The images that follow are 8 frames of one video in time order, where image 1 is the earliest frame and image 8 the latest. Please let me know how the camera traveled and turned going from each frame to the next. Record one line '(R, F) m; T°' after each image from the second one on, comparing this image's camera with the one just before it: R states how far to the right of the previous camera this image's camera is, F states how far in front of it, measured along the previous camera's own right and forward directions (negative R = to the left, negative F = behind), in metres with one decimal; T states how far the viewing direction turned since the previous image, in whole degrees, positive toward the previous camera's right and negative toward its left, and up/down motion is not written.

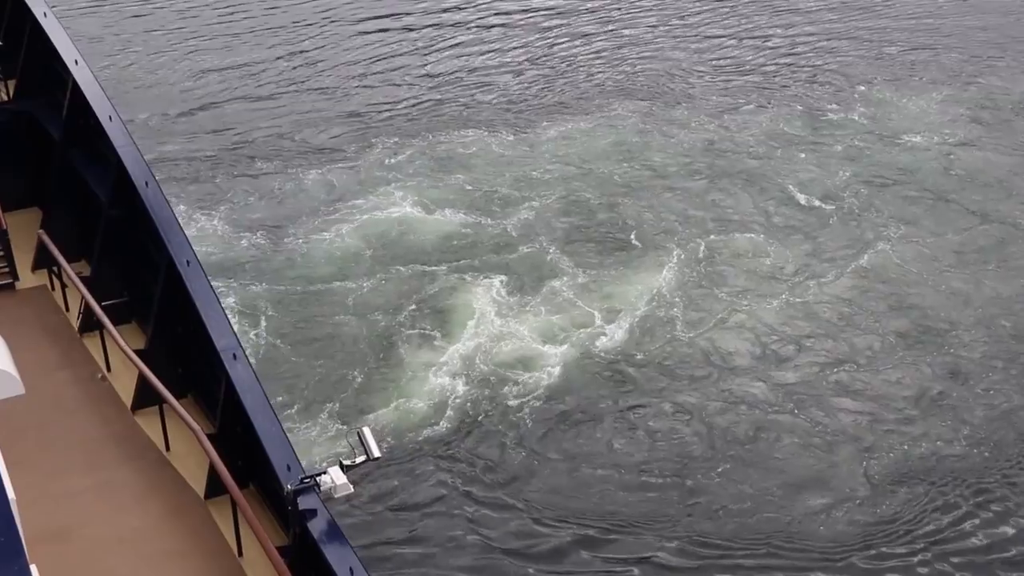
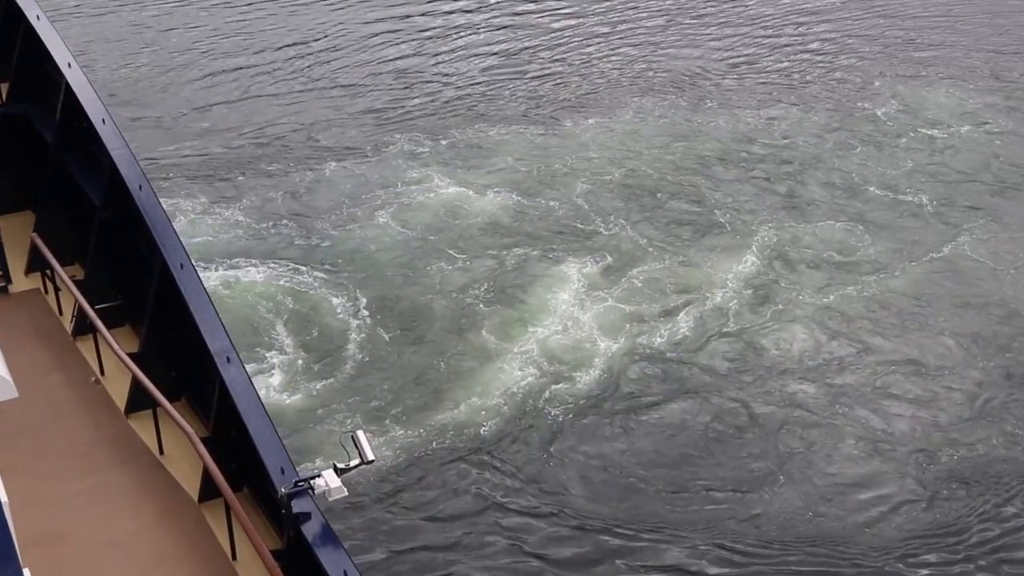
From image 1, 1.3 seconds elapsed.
(+0.4, +0.2) m; -2°
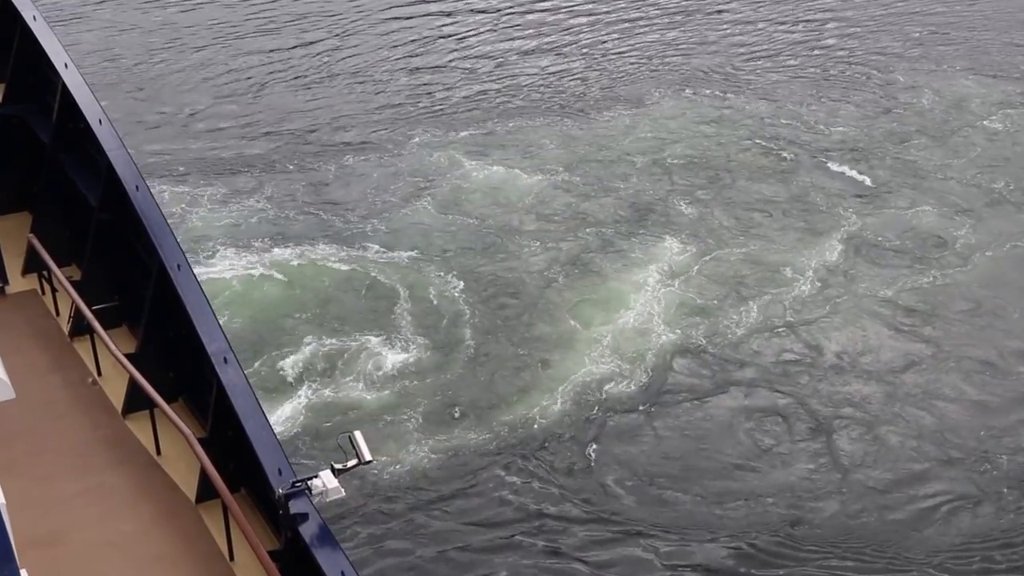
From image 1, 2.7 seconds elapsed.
(+0.4, +0.1) m; -2°
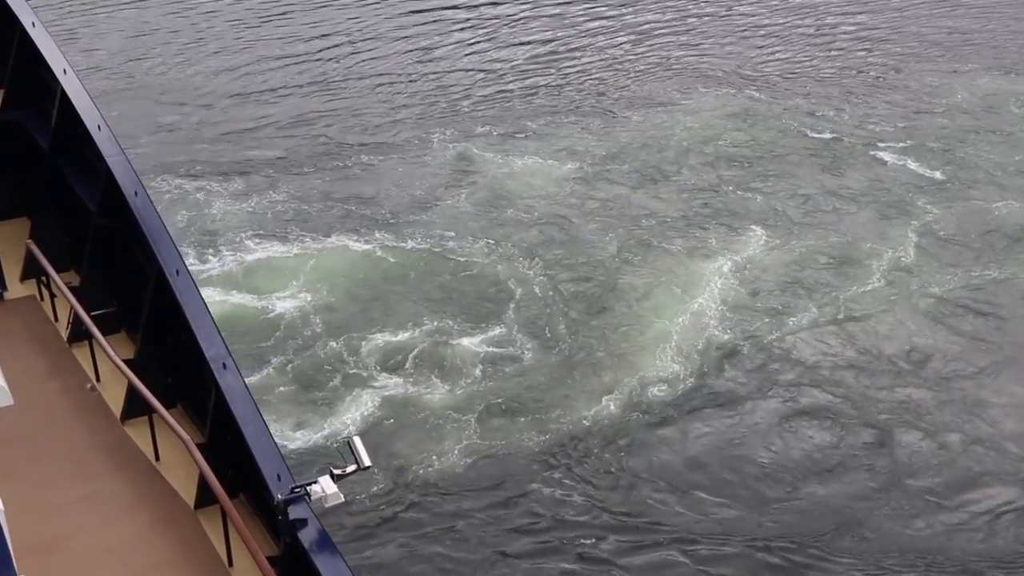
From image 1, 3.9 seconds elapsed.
(+0.3, +0.1) m; -1°
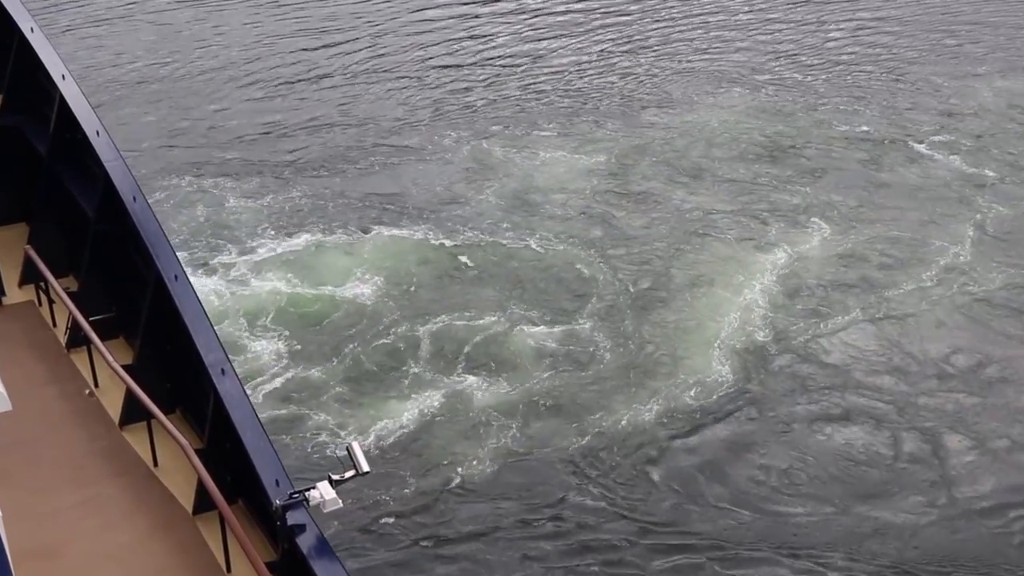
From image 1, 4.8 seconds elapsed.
(+0.2, +0.1) m; -1°
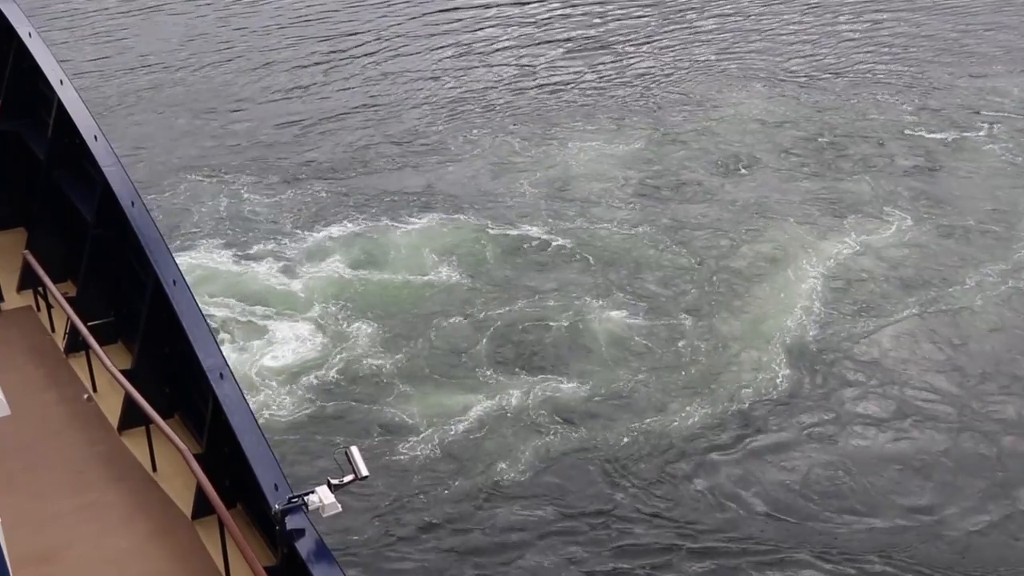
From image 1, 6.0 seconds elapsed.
(+0.4, +0.2) m; -2°
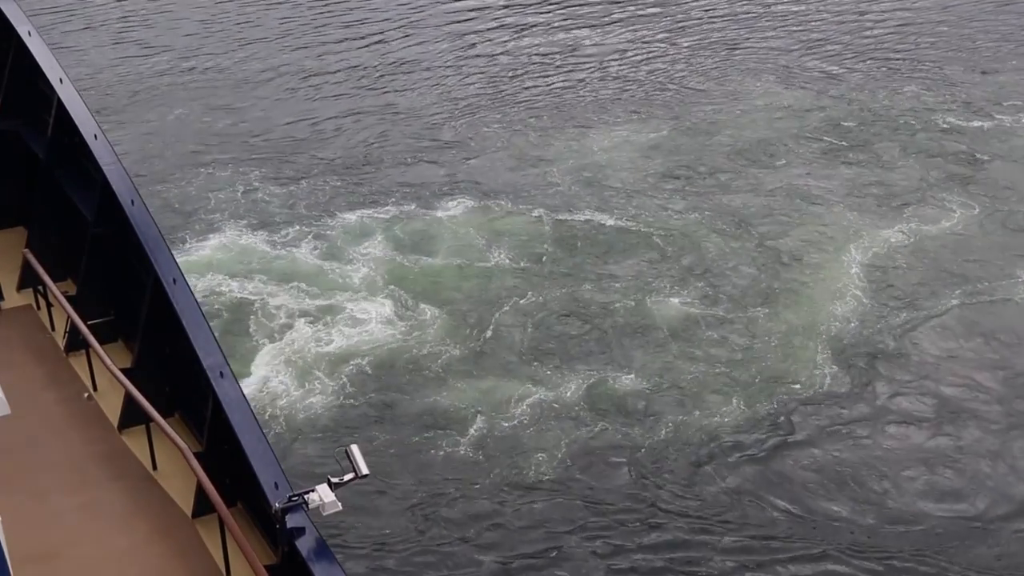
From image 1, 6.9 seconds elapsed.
(+0.6, +0.2) m; -3°
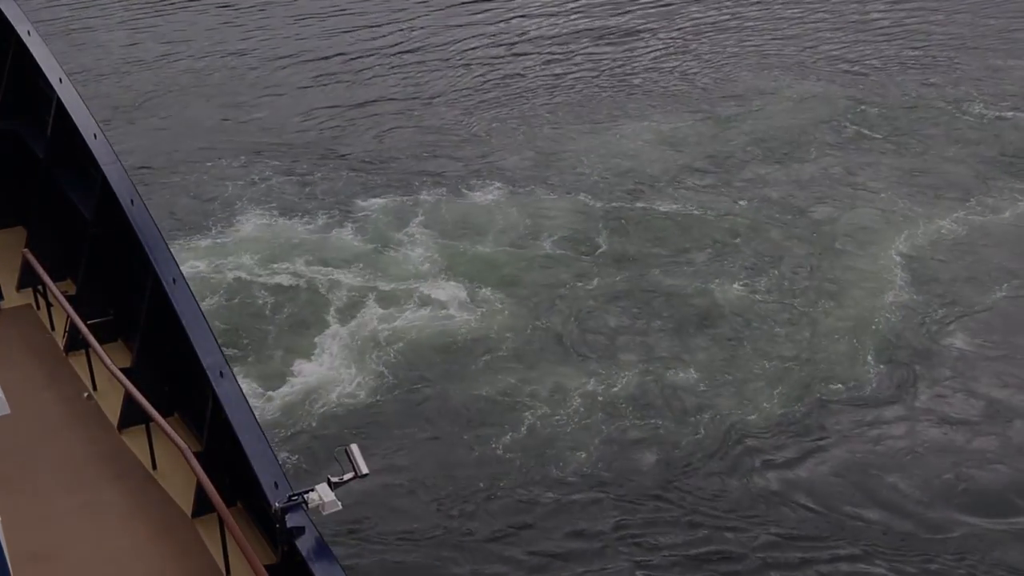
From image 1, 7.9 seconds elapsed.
(+0.6, +0.3) m; -3°
